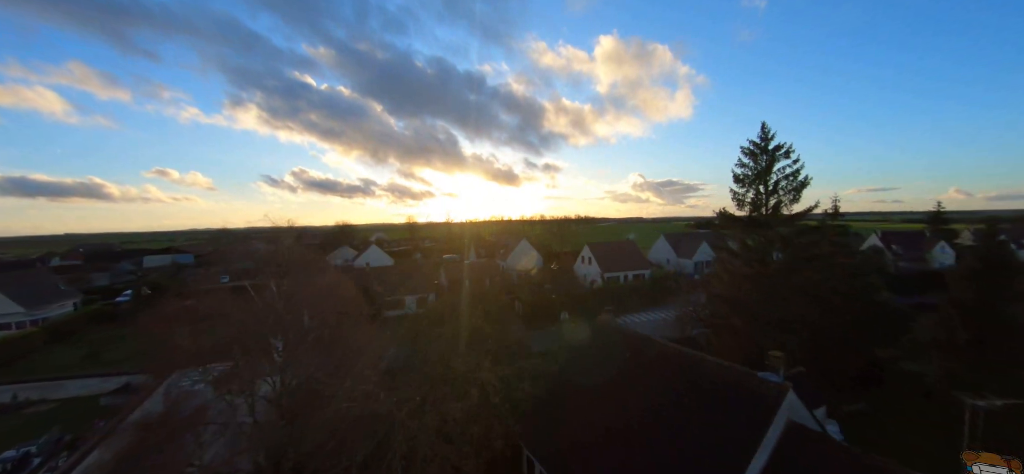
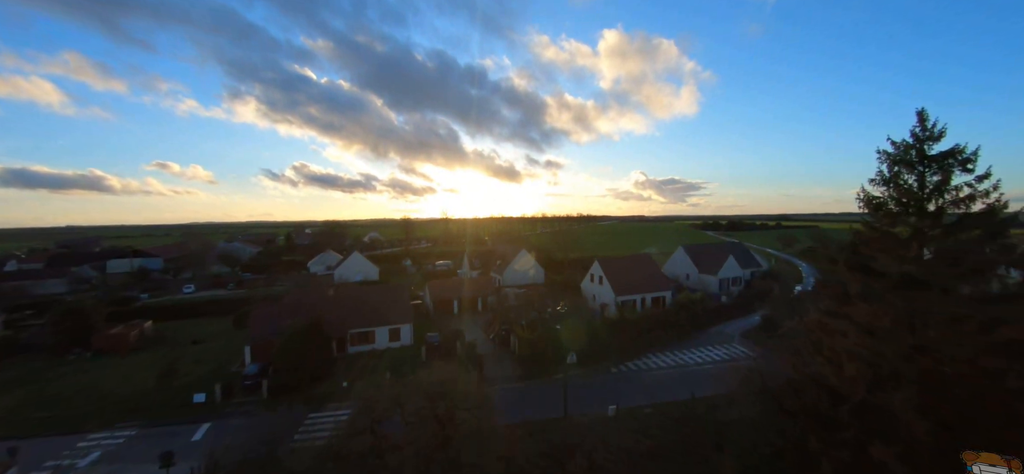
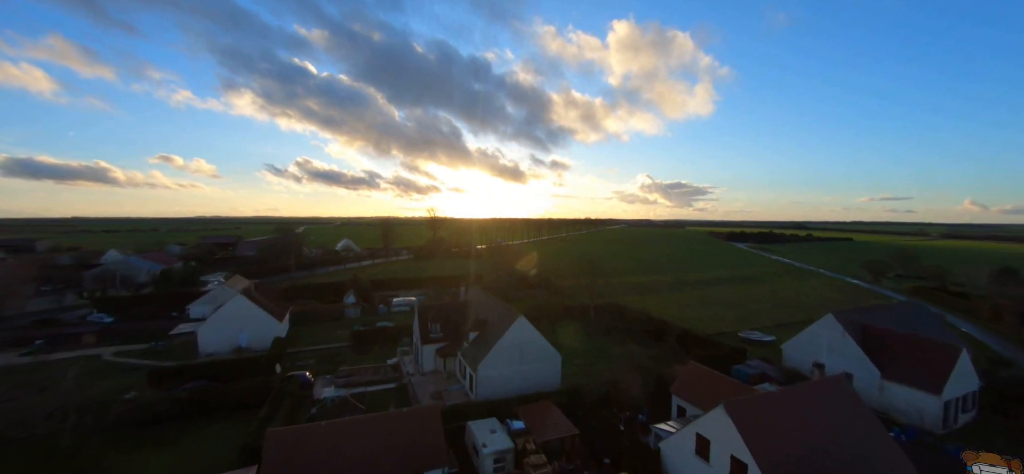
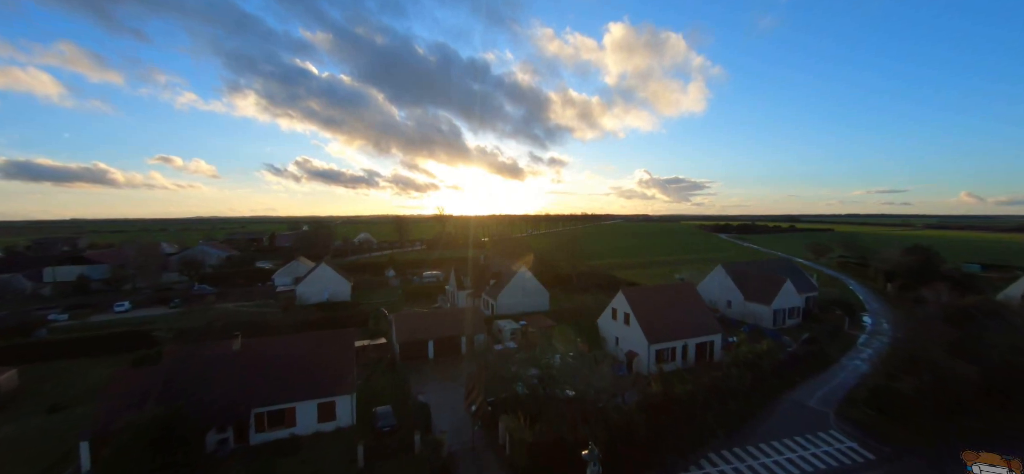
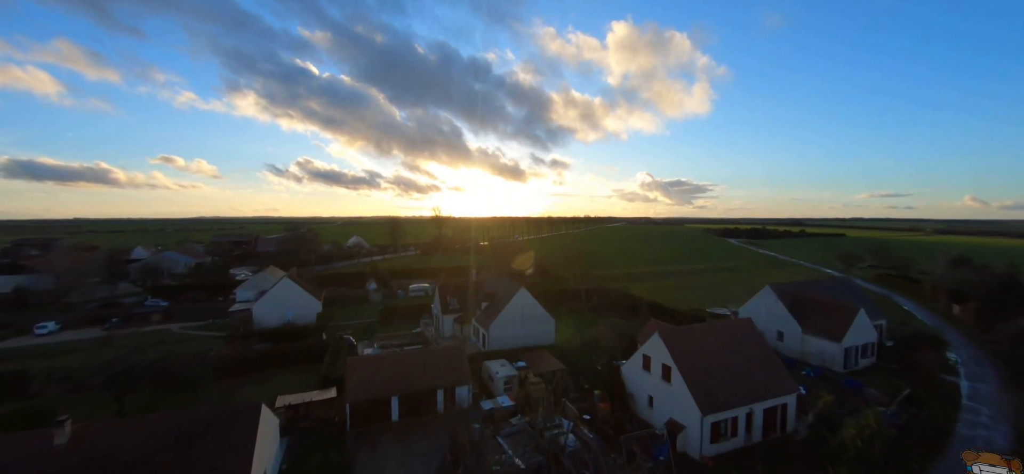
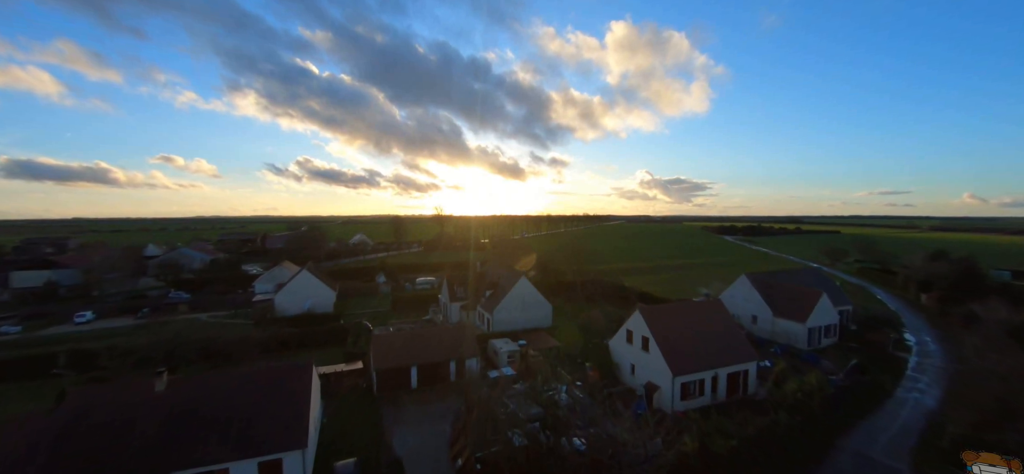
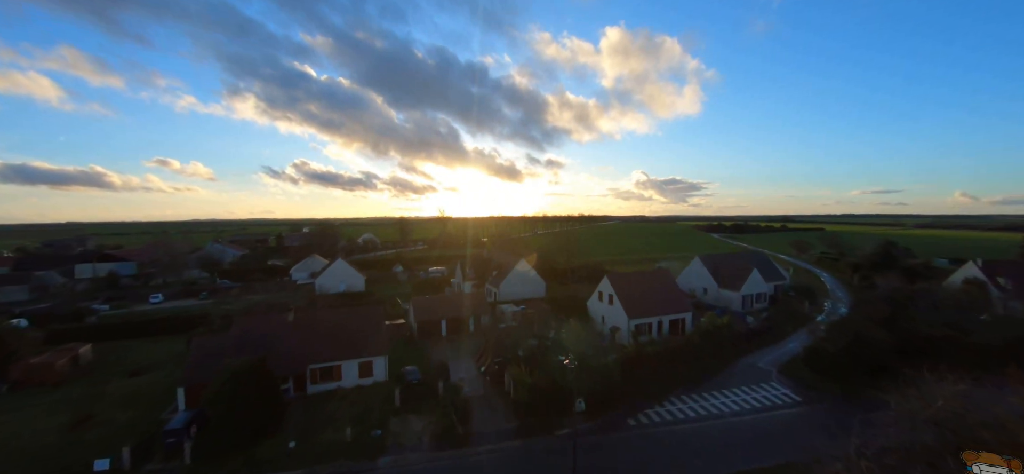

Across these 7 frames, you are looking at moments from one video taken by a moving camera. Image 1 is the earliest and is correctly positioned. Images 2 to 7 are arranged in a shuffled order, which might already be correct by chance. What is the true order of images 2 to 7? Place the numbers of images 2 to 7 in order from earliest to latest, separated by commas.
2, 7, 4, 6, 5, 3
